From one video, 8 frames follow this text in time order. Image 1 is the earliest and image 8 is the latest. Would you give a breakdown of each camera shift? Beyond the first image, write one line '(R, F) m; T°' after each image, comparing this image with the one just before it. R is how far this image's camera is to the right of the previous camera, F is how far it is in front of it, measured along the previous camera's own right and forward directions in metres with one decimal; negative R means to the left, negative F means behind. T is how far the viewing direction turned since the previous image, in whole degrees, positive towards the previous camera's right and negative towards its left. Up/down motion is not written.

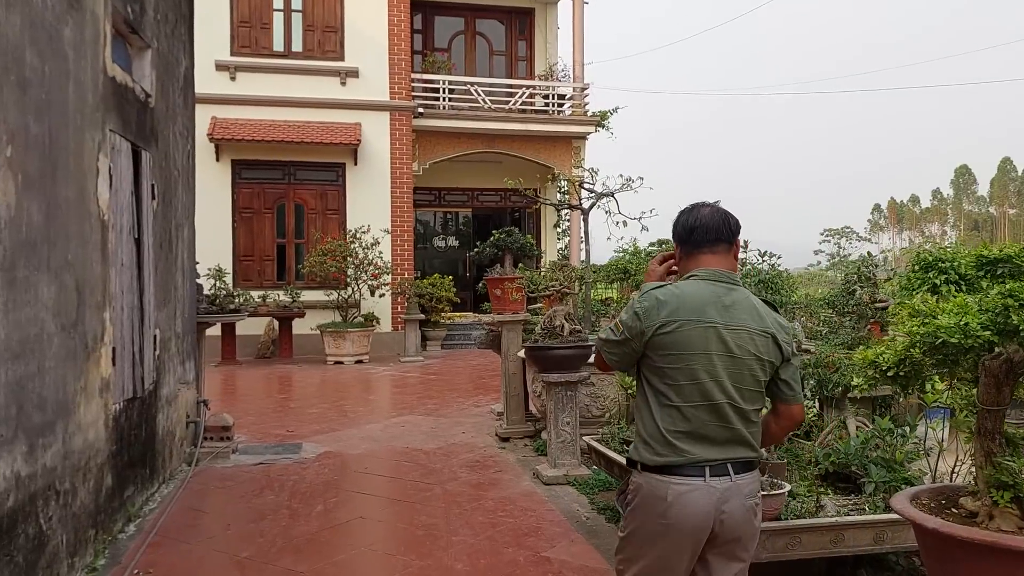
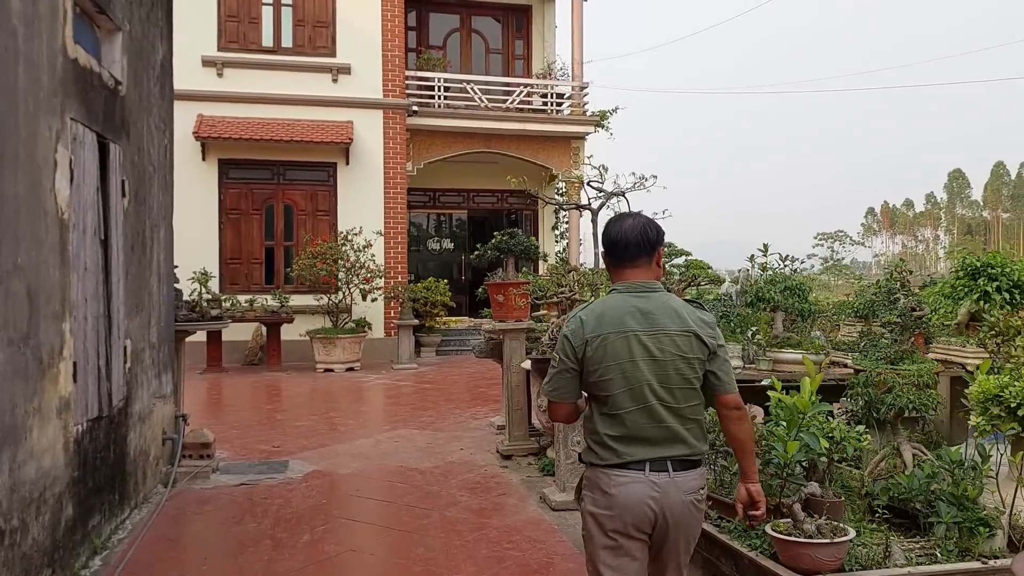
(-0.1, +0.4) m; +1°
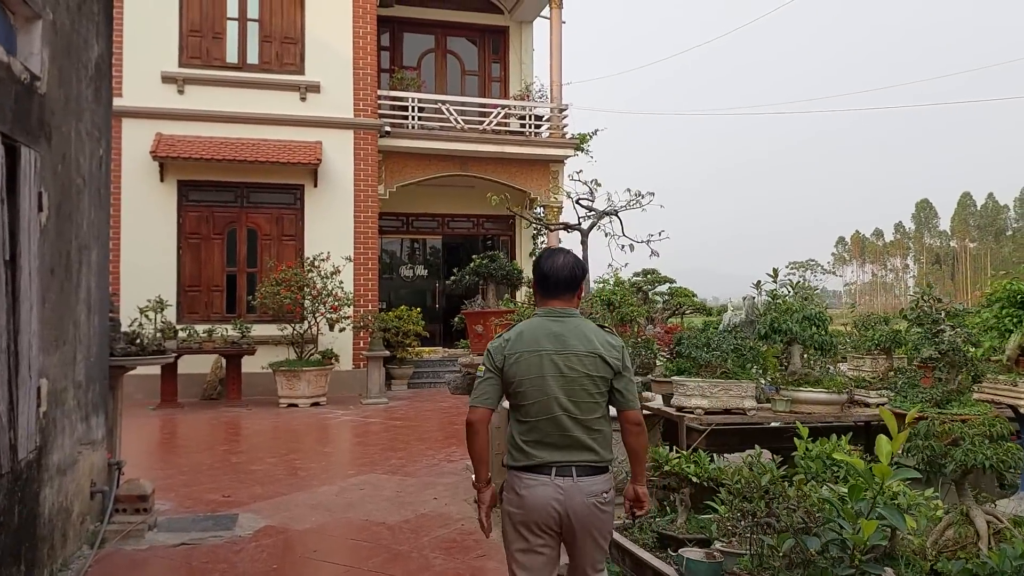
(0.0, +0.6) m; +2°
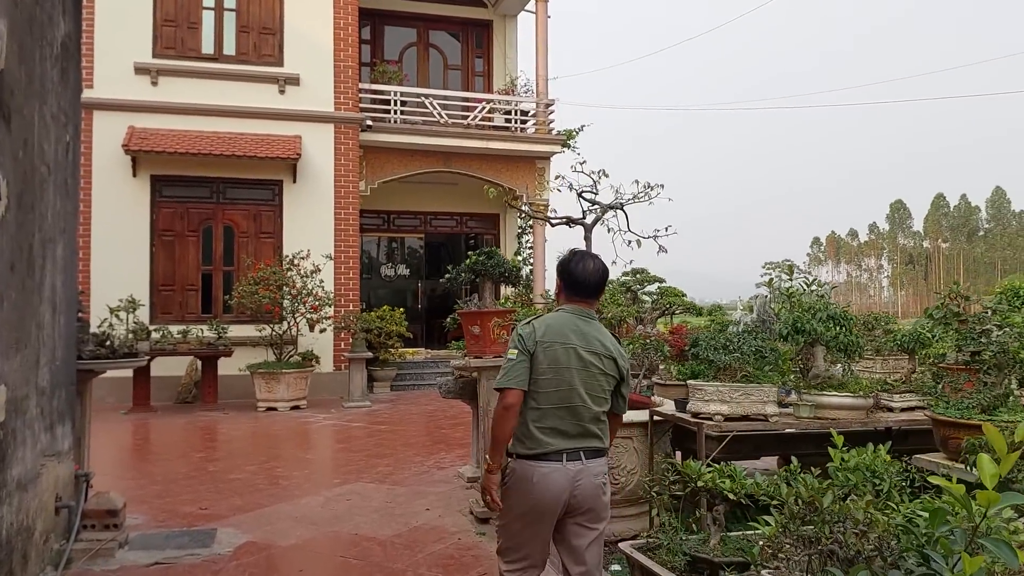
(-0.1, +0.3) m; +2°
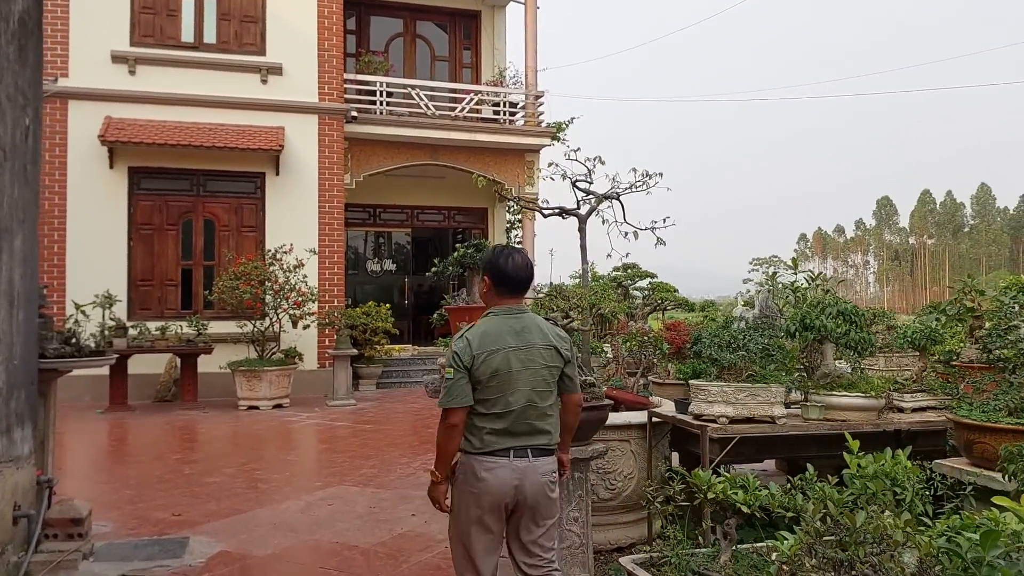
(0.0, +0.2) m; +1°
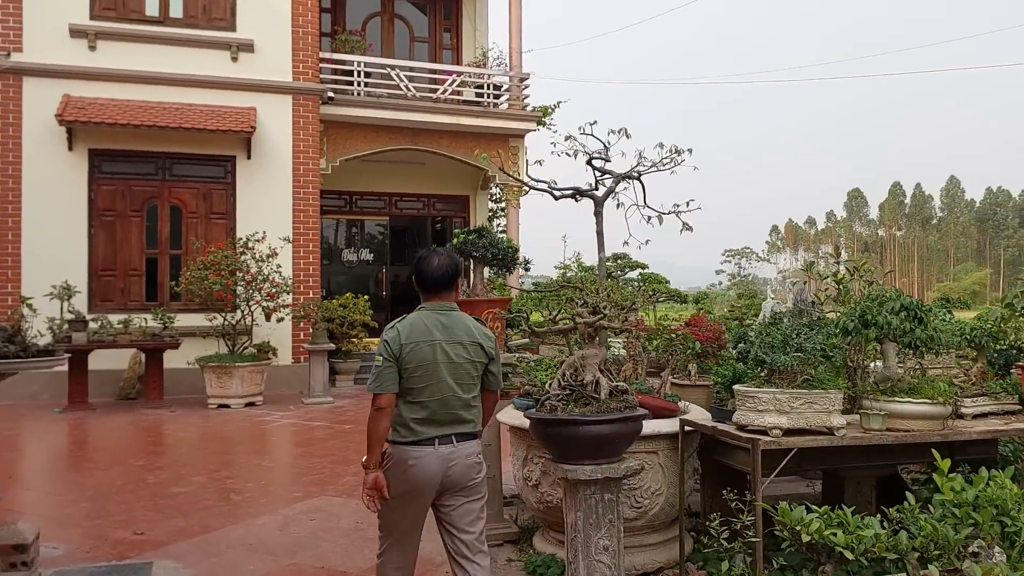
(-0.2, +0.5) m; +2°
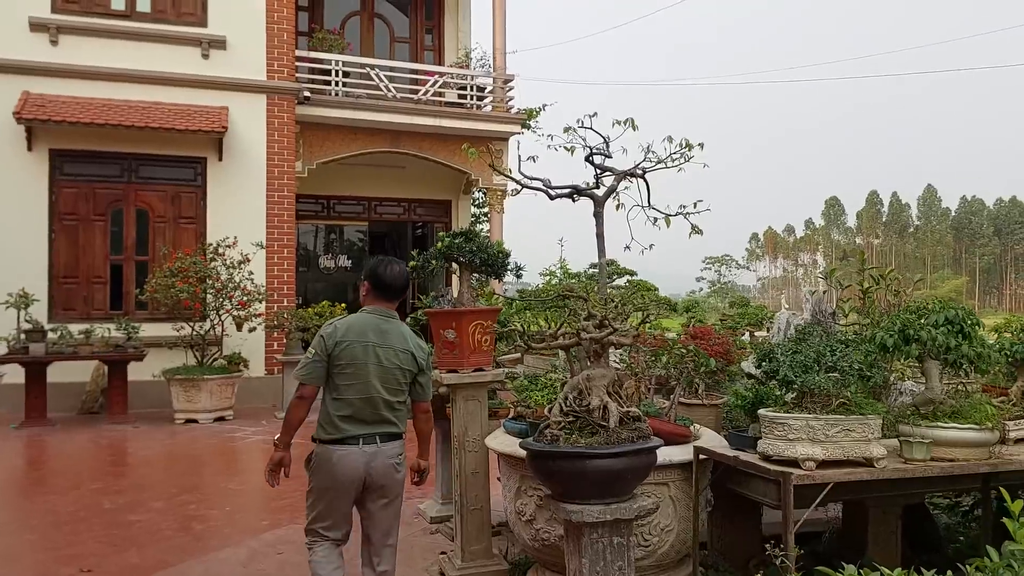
(0.0, +0.4) m; +1°
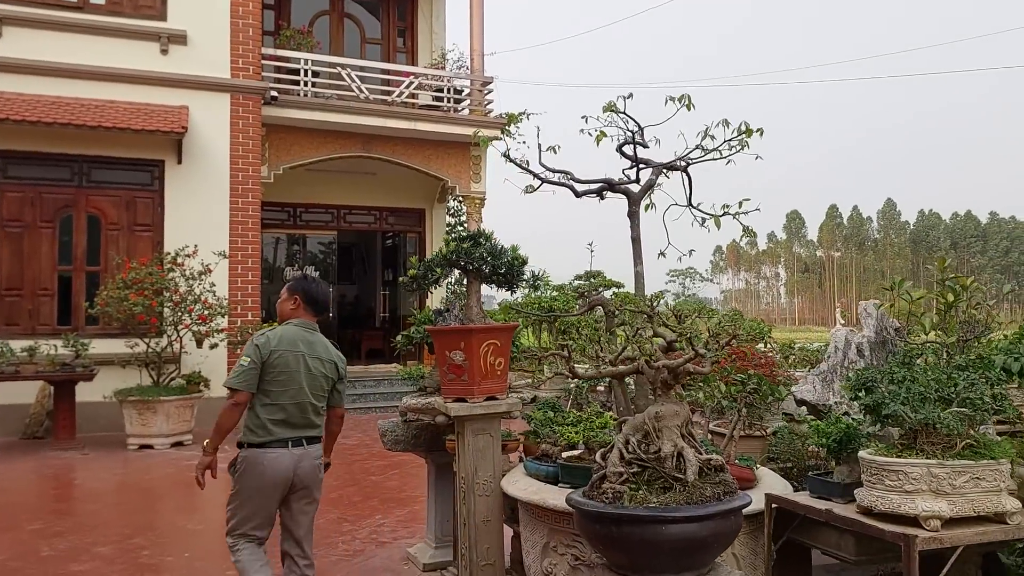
(-0.2, +0.6) m; +2°
